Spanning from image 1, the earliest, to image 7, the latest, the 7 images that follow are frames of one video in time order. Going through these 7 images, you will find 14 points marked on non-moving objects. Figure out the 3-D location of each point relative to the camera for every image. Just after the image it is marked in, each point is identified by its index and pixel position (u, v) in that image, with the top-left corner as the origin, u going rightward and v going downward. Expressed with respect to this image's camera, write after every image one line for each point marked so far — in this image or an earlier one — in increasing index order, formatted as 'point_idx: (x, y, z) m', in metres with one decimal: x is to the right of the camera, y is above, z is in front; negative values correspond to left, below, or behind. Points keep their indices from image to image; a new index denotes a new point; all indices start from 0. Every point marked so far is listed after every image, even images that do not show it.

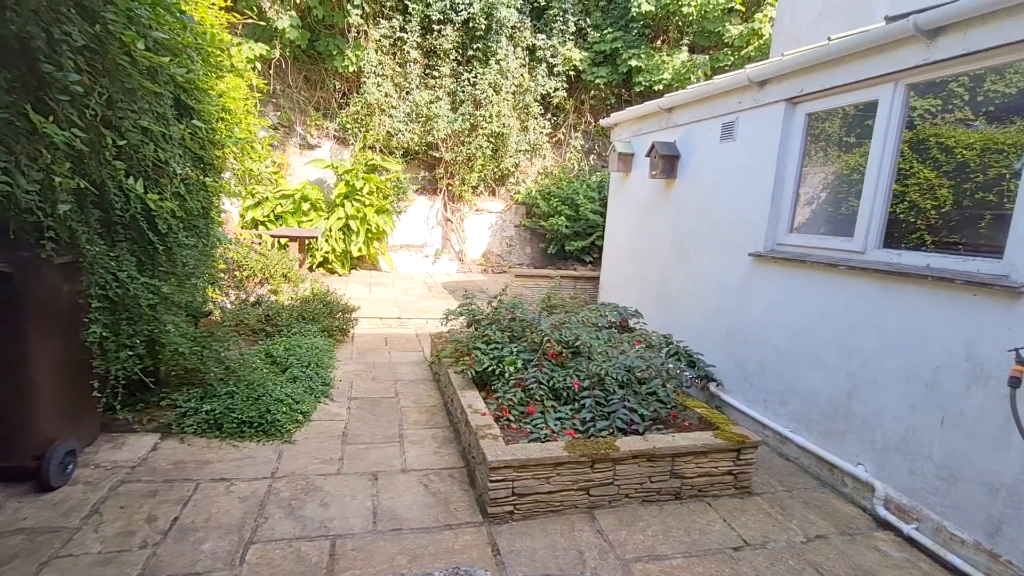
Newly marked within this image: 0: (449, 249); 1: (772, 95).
0: (-1.1, +0.7, +8.9) m
1: (+1.7, +1.2, +3.1) m
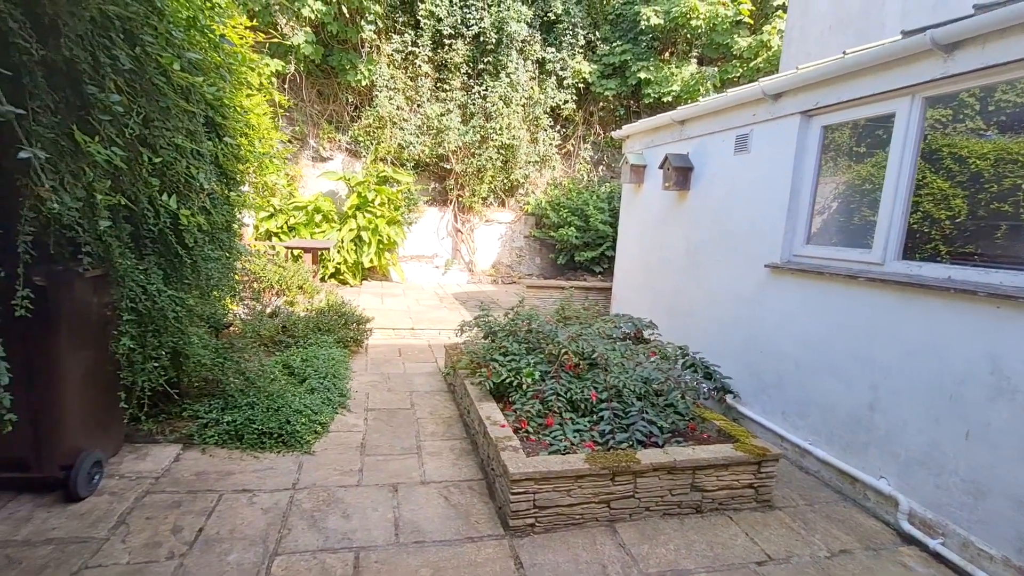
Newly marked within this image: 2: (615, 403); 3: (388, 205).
0: (-1.0, +0.5, +8.9) m
1: (+1.8, +1.2, +3.1) m
2: (+0.6, -0.7, +2.8) m
3: (-2.0, +1.3, +7.8) m
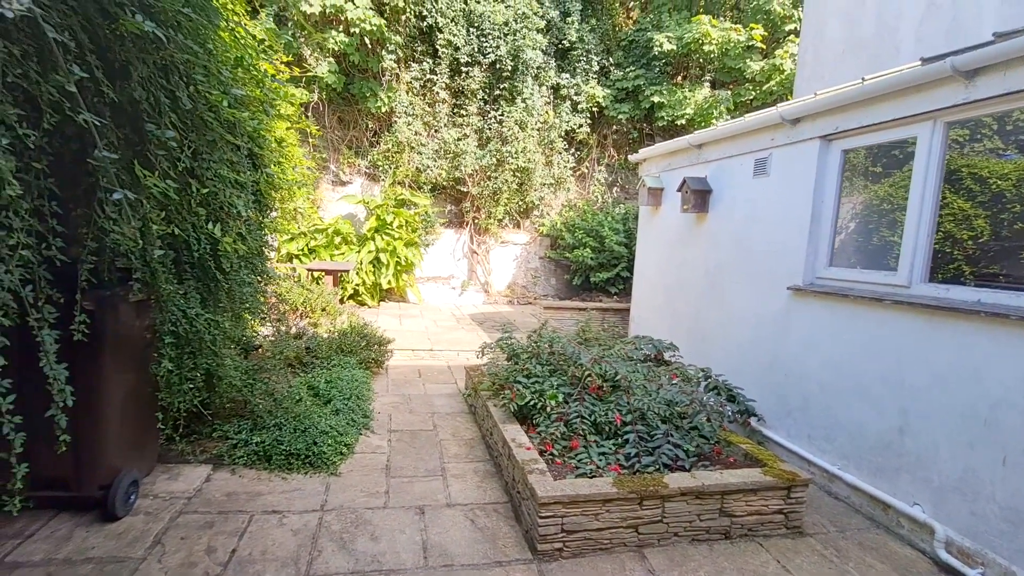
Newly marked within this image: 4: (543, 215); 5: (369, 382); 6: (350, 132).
0: (-0.7, +0.1, +9.0) m
1: (+1.9, +1.0, +3.2) m
2: (+0.7, -0.8, +2.8) m
3: (-1.7, +1.0, +7.9) m
4: (+0.6, +1.3, +8.9) m
5: (-1.2, -0.8, +3.9) m
6: (-2.7, +2.6, +8.3) m
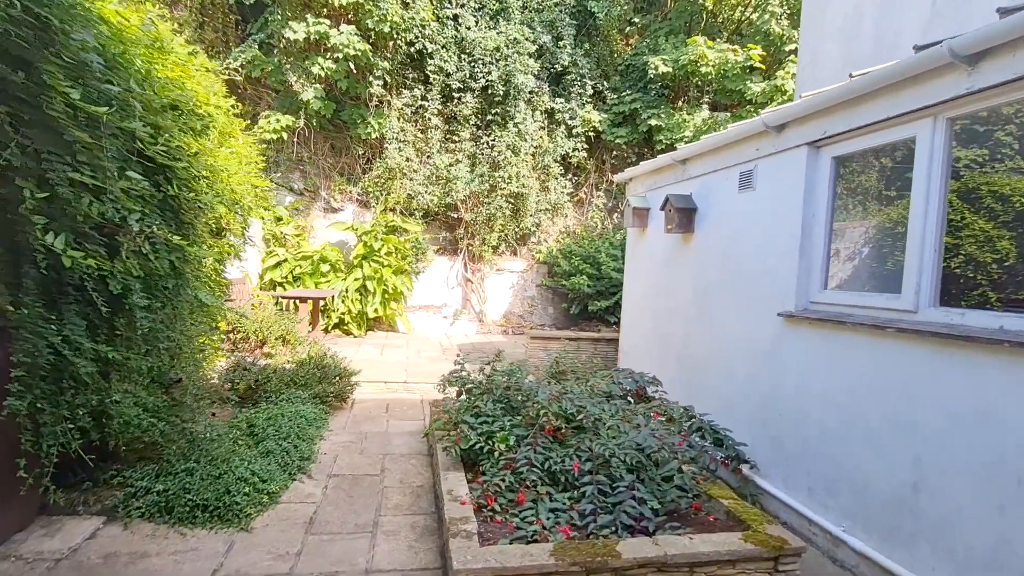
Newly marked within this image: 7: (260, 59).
0: (-0.8, -0.4, +8.7) m
1: (+1.6, +0.9, +2.8) m
2: (+0.4, -0.9, +2.3) m
3: (-1.8, +0.5, +7.7) m
4: (+0.5, +0.8, +8.7) m
5: (-1.4, -1.0, +3.6) m
6: (-2.9, +2.2, +8.2) m
7: (-3.5, +3.2, +6.7) m
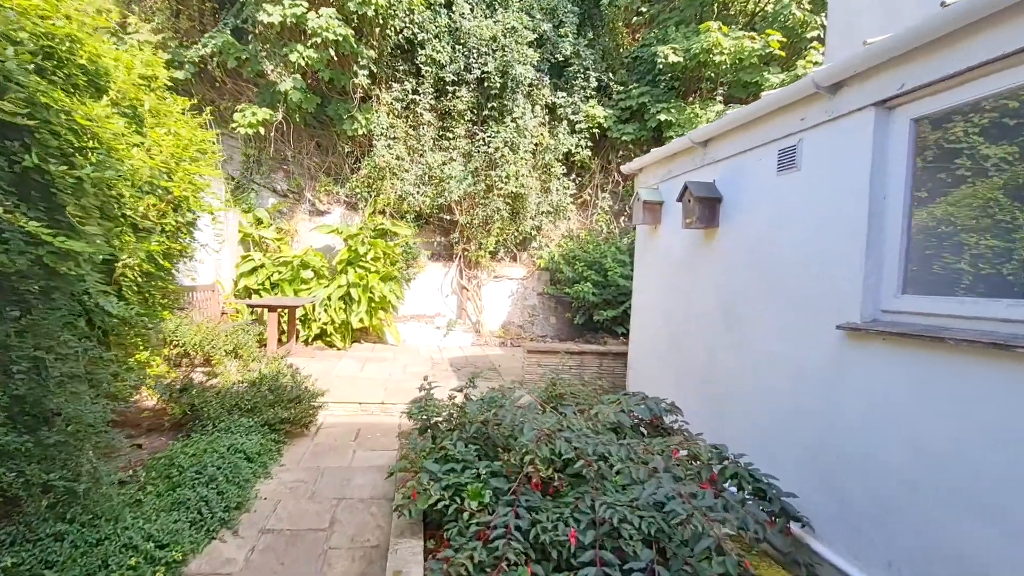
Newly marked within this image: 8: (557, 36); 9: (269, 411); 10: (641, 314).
0: (-0.8, -0.5, +8.1) m
1: (+1.5, +0.8, +2.2) m
2: (+0.3, -0.9, +1.7) m
3: (-1.9, +0.4, +7.1) m
4: (+0.5, +0.7, +8.0) m
5: (-1.5, -1.0, +3.0) m
6: (-2.9, +2.0, +7.6) m
7: (-3.5, +3.1, +6.2) m
8: (+0.7, +3.9, +7.6) m
9: (-1.6, -0.8, +3.3) m
10: (+1.1, -0.2, +4.3) m
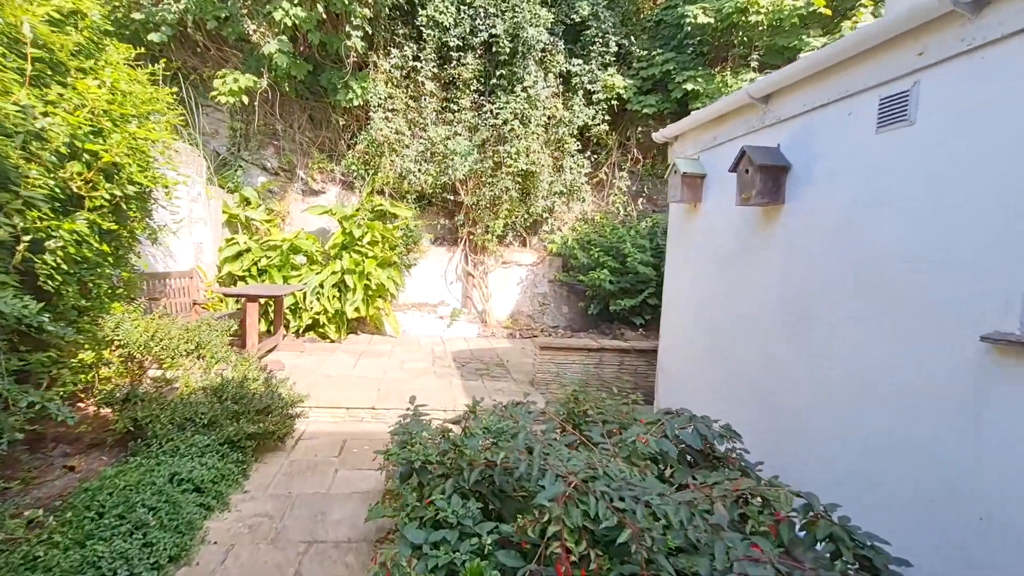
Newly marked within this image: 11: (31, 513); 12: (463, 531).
0: (-0.6, -0.3, +7.5) m
1: (+1.6, +0.9, +1.6) m
2: (+0.4, -0.9, +1.1) m
3: (-1.7, +0.6, +6.5) m
4: (+0.6, +0.9, +7.4) m
5: (-1.4, -1.0, +2.4) m
6: (-2.7, +2.2, +7.0) m
7: (-3.4, +3.2, +5.5) m
8: (+0.9, +4.1, +6.9) m
9: (-1.6, -0.8, +2.8) m
10: (+1.2, -0.1, +3.7) m
11: (-1.9, -0.8, +2.0) m
12: (-0.1, -0.7, +1.5) m
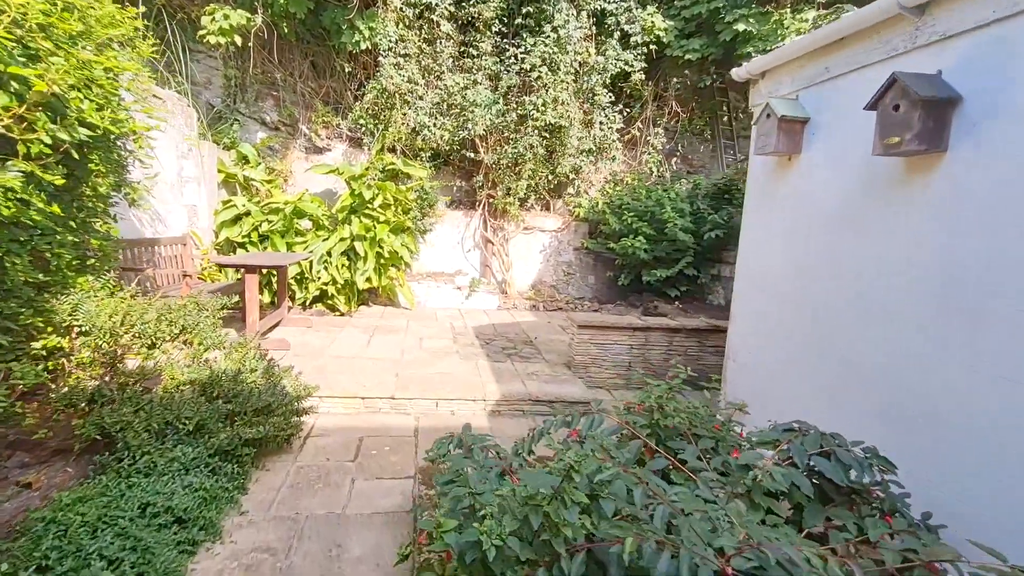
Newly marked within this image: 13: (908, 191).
0: (-0.3, +0.1, +6.9) m
1: (+1.8, +0.9, +0.9) m
2: (+0.6, -0.9, +0.6) m
3: (-1.4, +1.0, +5.8) m
4: (+0.9, +1.3, +6.7) m
5: (-1.2, -0.9, +1.9) m
6: (-2.4, +2.7, +6.3) m
7: (-3.1, +3.5, +4.8) m
8: (+1.2, +4.5, +6.0) m
9: (-1.3, -0.6, +2.2) m
10: (+1.5, 0.0, +3.1) m
11: (-1.6, -0.8, +1.5) m
12: (+0.1, -0.7, +1.0) m
13: (+1.7, +0.4, +1.8) m
